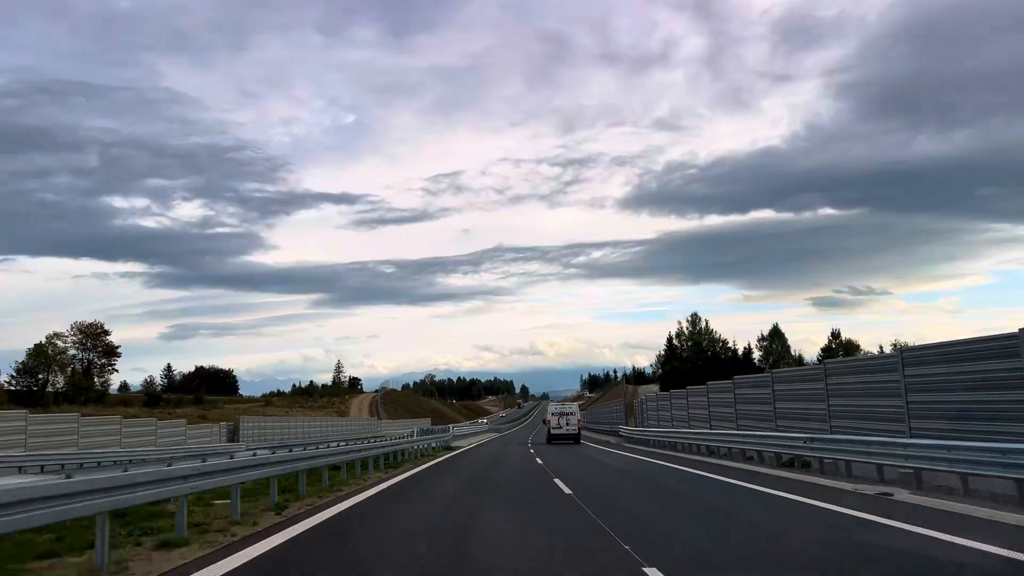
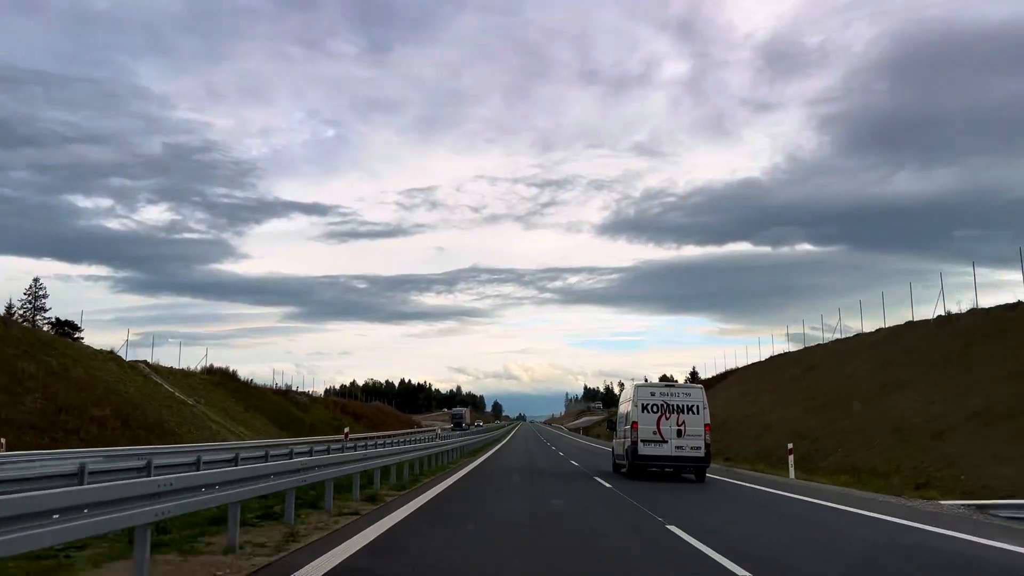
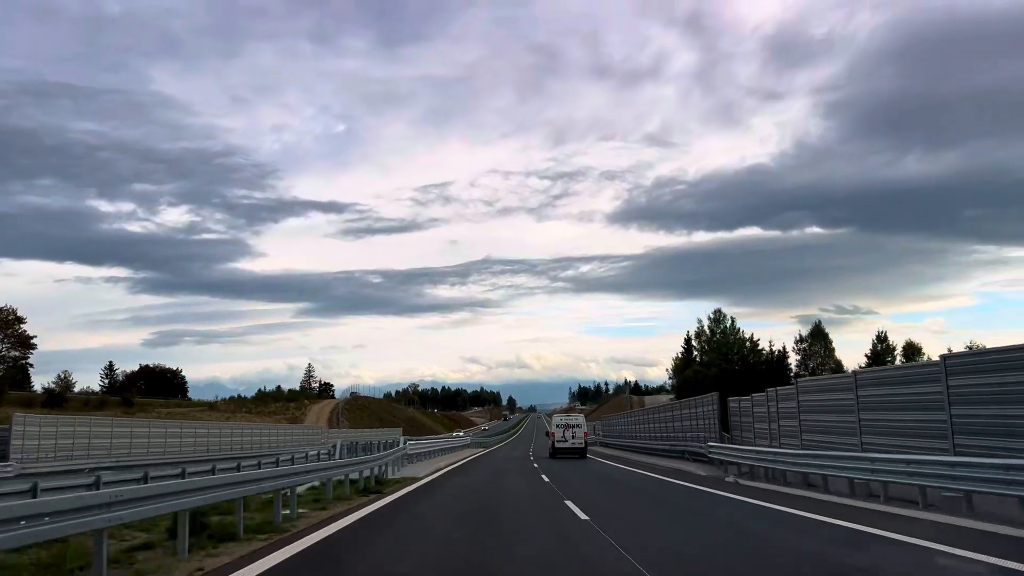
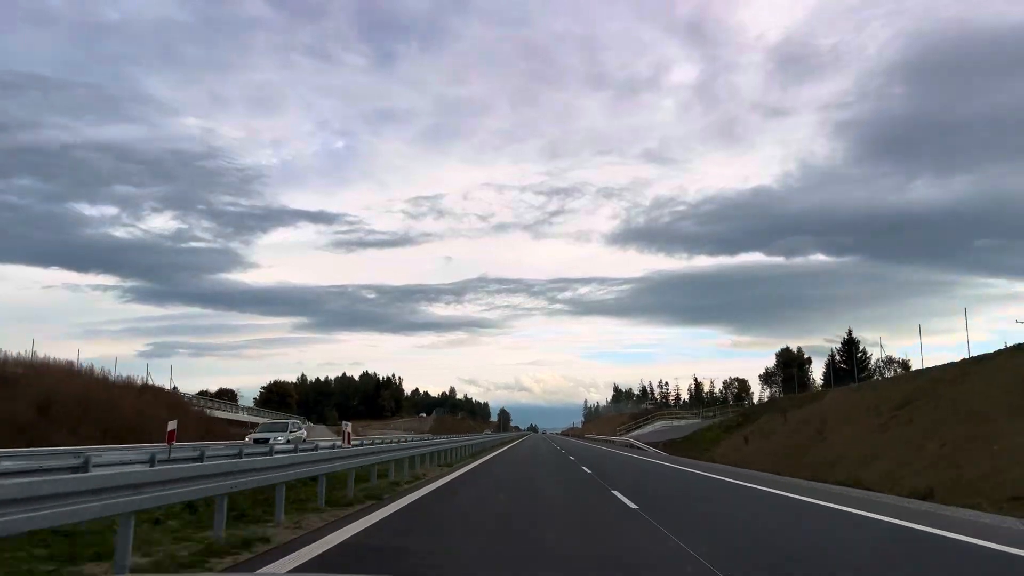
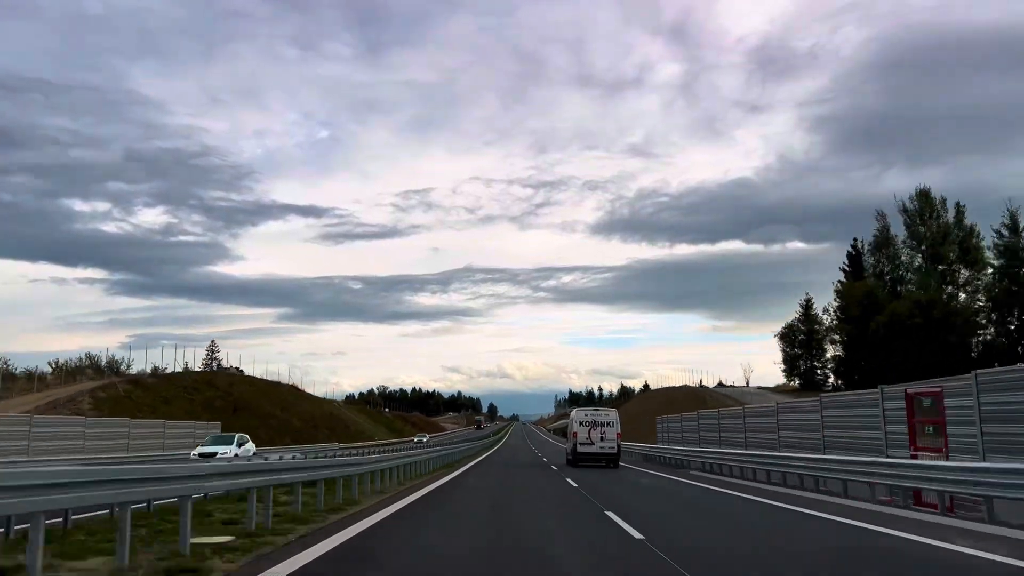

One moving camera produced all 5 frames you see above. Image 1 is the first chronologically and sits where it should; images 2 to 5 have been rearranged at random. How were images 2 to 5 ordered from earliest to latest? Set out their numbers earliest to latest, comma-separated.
3, 5, 2, 4
